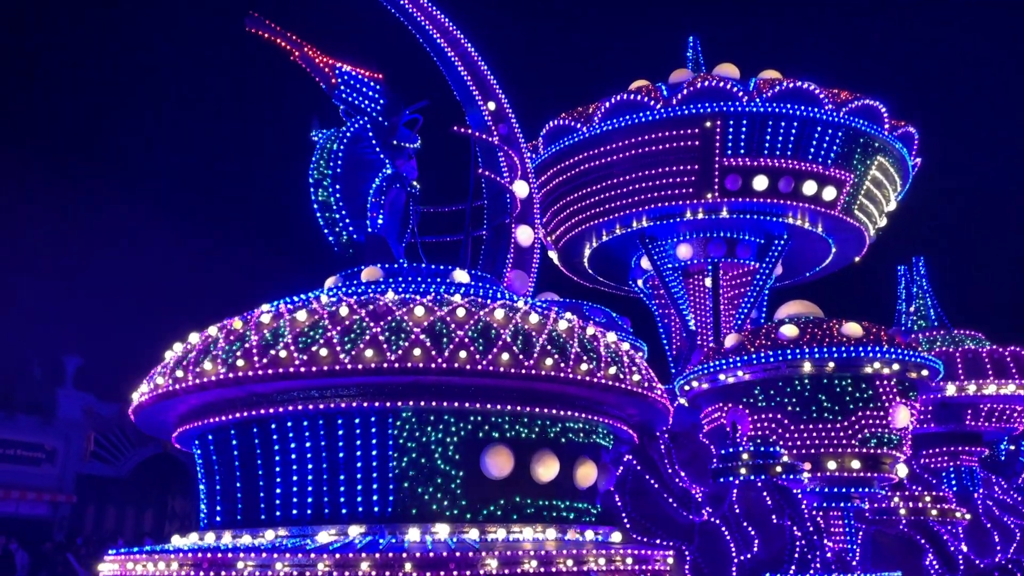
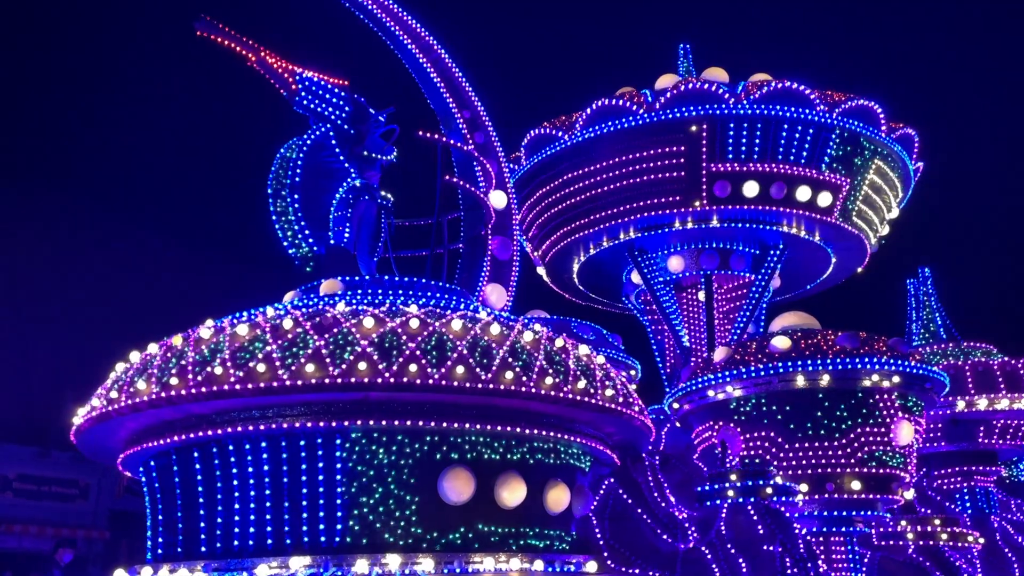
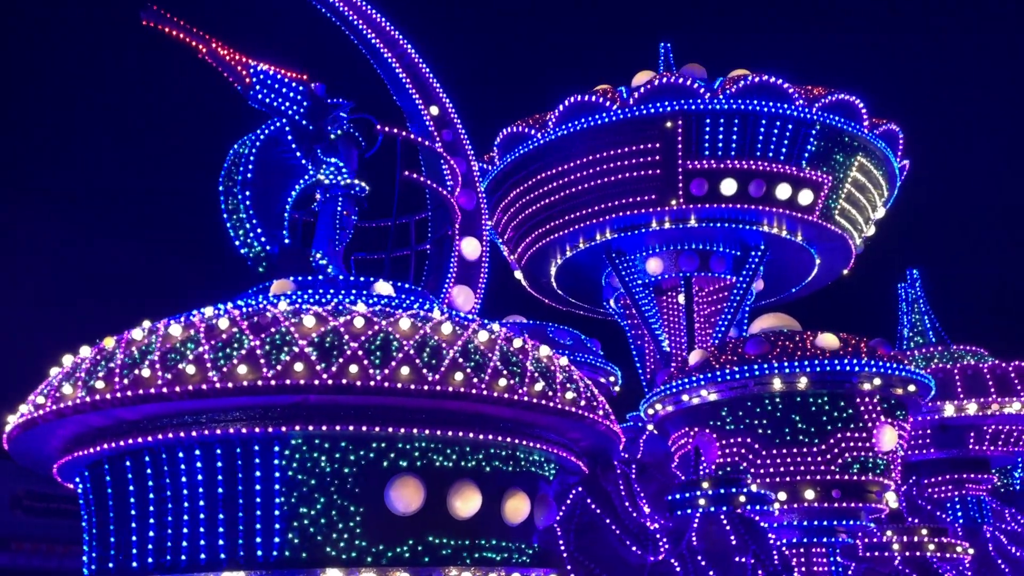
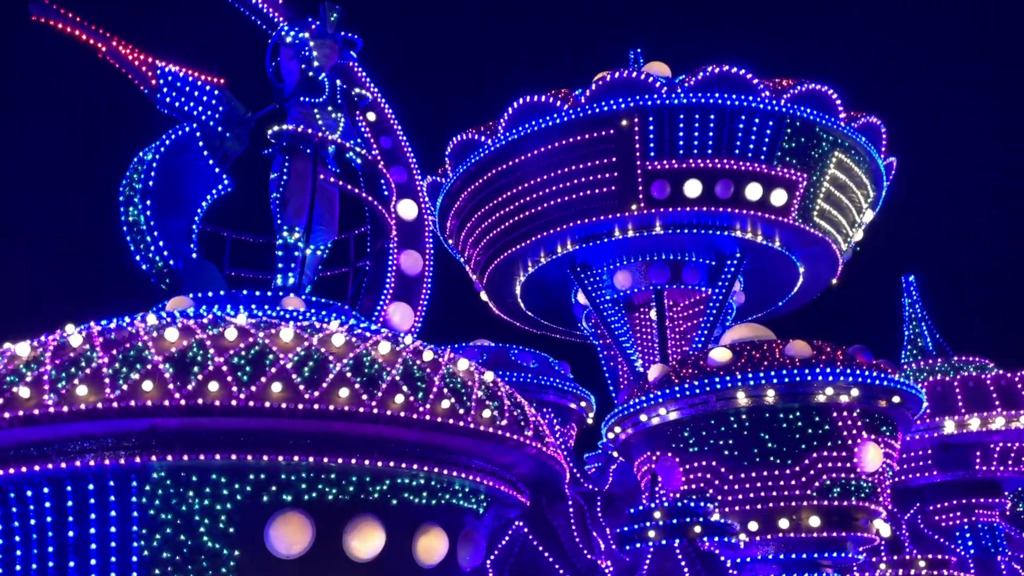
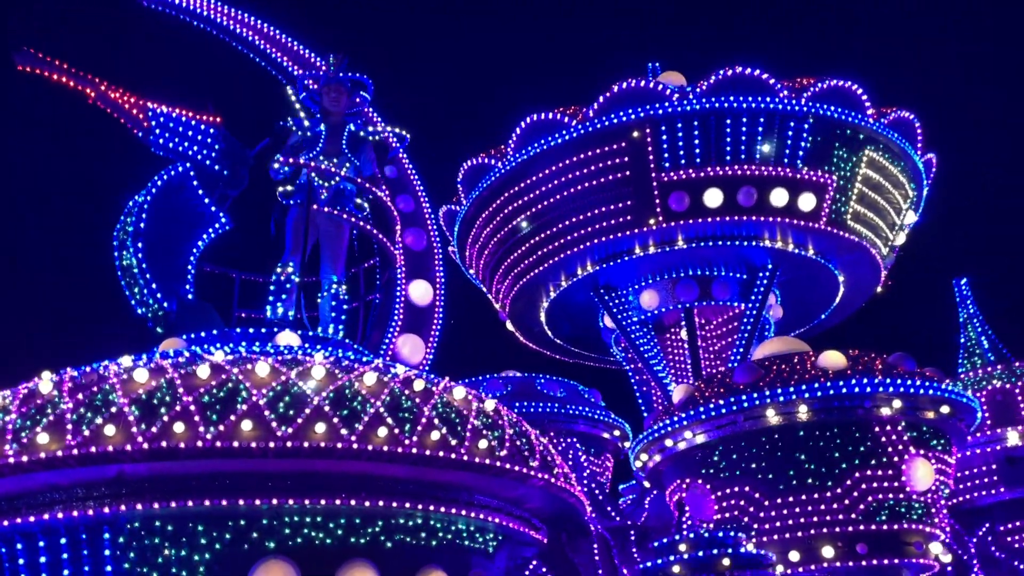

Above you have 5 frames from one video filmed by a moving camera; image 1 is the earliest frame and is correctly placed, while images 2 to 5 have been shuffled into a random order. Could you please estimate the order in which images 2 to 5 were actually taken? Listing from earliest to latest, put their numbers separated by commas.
2, 3, 4, 5
